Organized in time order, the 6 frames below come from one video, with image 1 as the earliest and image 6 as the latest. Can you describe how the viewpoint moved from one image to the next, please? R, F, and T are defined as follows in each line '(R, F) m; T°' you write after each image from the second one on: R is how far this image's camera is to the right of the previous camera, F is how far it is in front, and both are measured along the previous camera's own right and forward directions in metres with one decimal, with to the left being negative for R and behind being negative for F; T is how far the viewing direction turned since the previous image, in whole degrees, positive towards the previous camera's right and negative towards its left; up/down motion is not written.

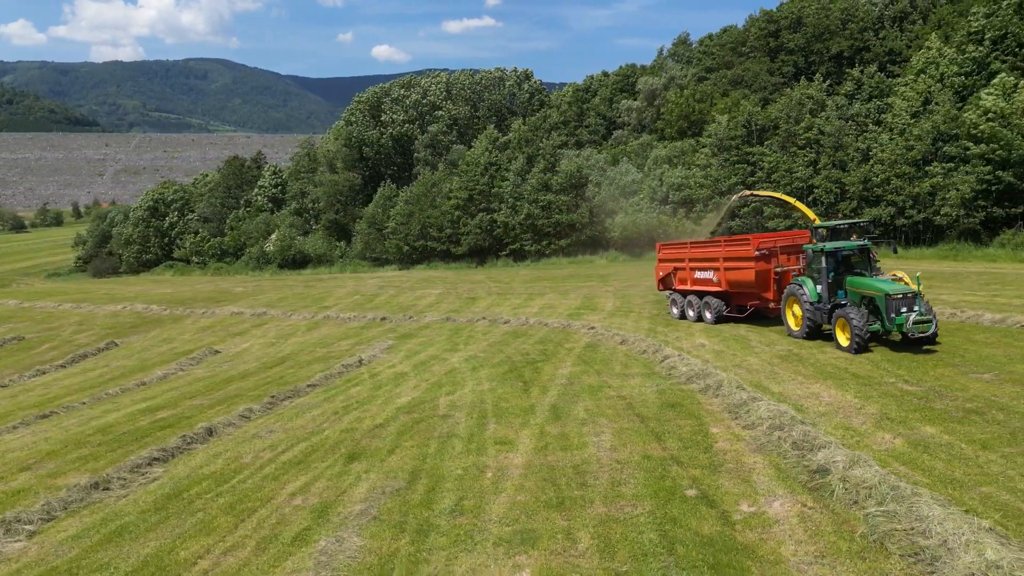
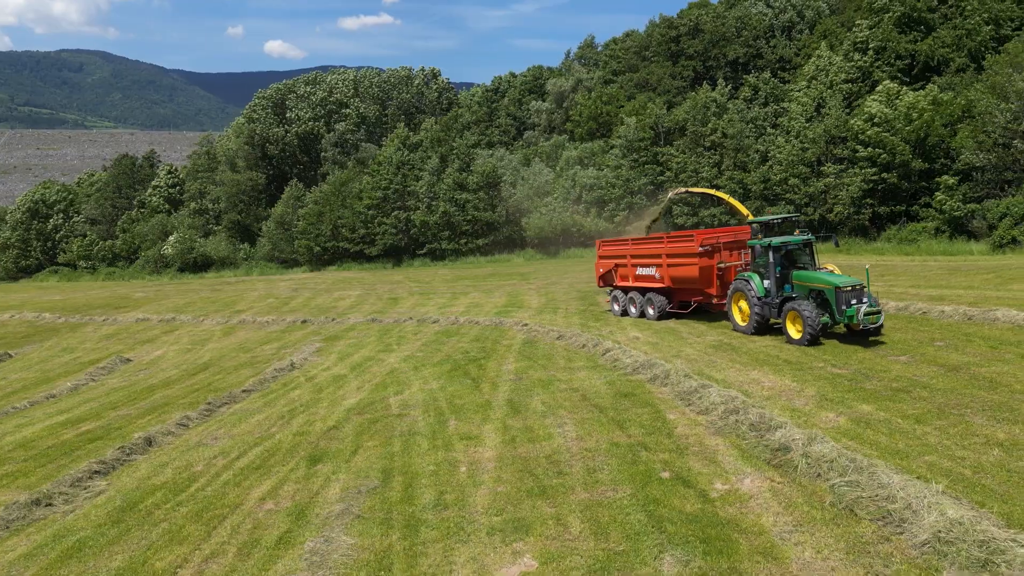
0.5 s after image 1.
(-0.6, -0.1) m; +7°
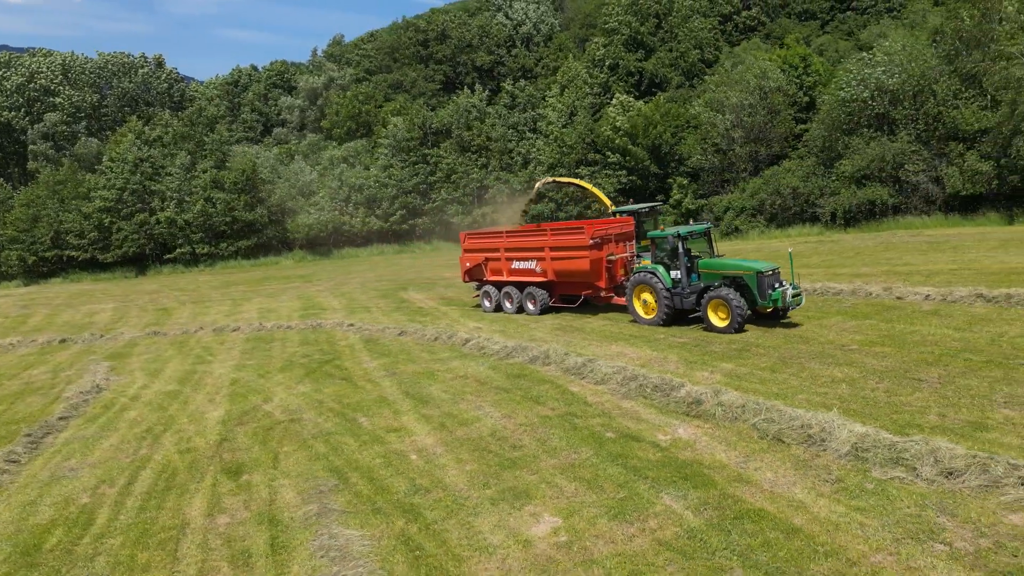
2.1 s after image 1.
(-1.8, -0.1) m; +20°
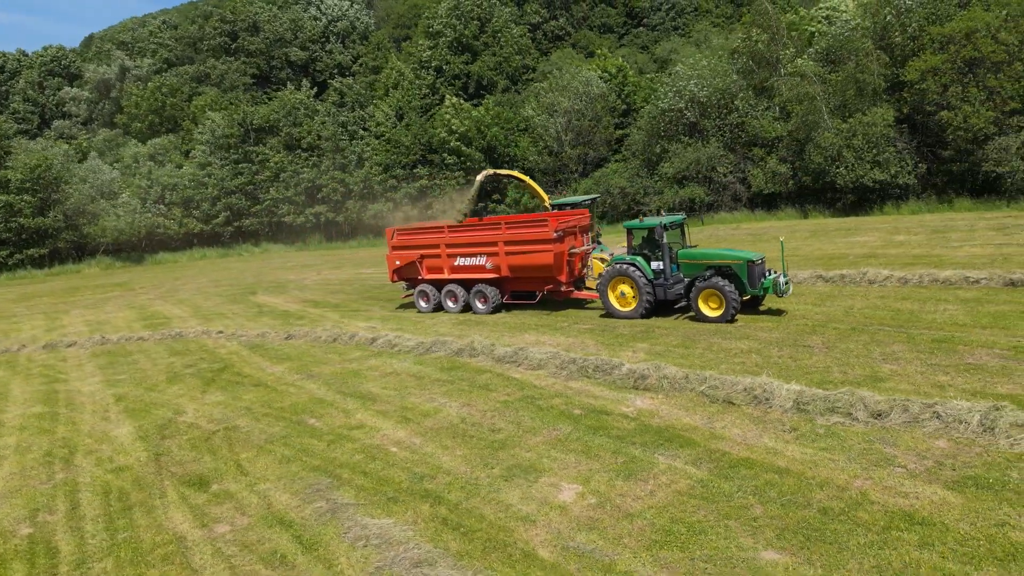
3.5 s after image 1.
(-1.6, -0.2) m; +15°
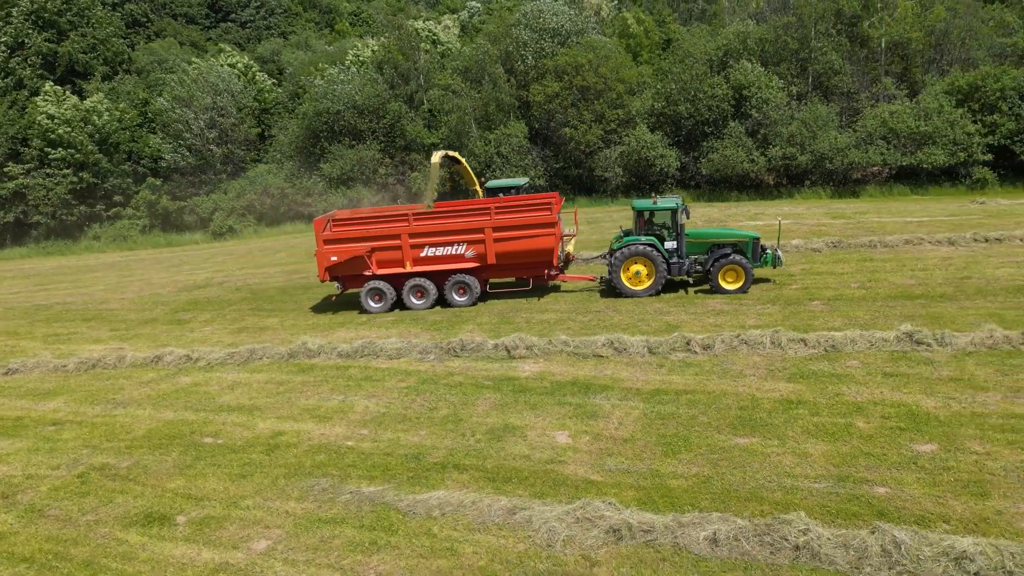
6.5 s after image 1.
(-3.4, +0.1) m; +33°
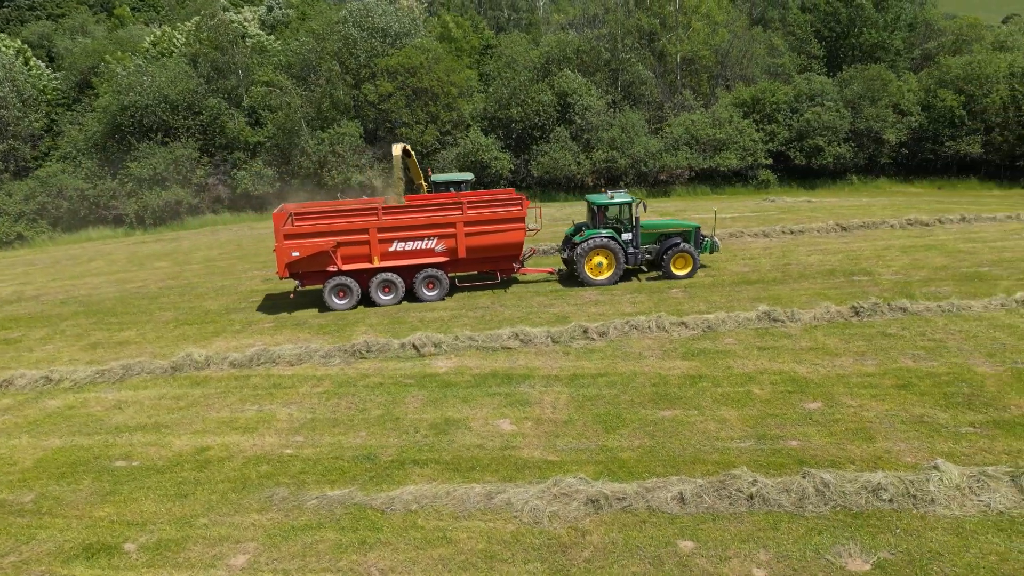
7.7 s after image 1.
(-1.3, -0.1) m; +15°
